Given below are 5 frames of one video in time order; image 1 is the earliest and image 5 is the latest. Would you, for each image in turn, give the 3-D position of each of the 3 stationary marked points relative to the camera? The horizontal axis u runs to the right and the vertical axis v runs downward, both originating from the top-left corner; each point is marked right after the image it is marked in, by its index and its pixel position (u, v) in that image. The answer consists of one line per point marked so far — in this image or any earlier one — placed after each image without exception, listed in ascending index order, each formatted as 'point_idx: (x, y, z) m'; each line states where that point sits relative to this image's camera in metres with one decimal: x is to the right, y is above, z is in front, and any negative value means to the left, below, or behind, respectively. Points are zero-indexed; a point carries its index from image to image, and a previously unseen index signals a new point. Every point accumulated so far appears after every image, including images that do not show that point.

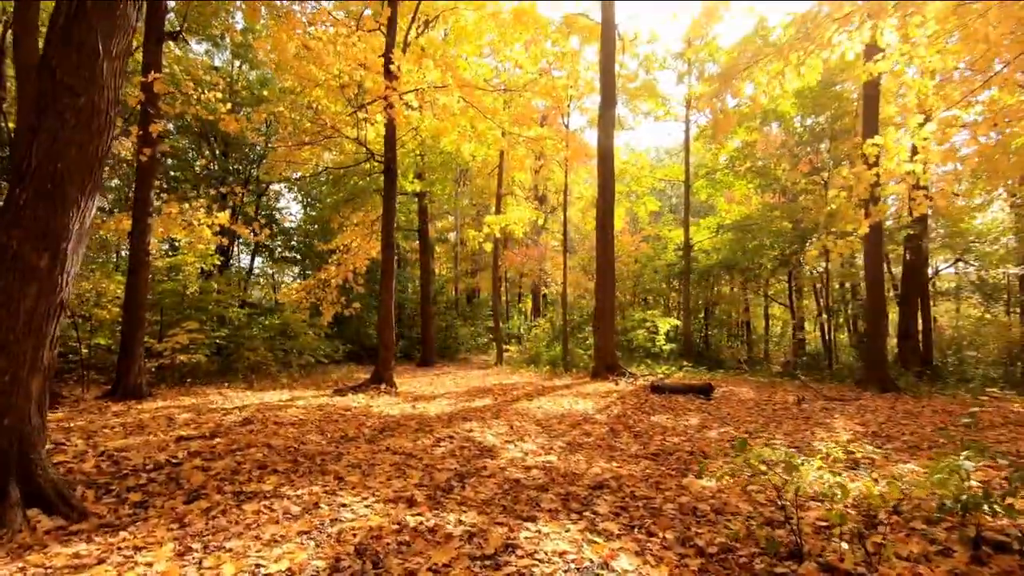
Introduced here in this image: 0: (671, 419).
0: (+2.0, -1.6, +6.1) m
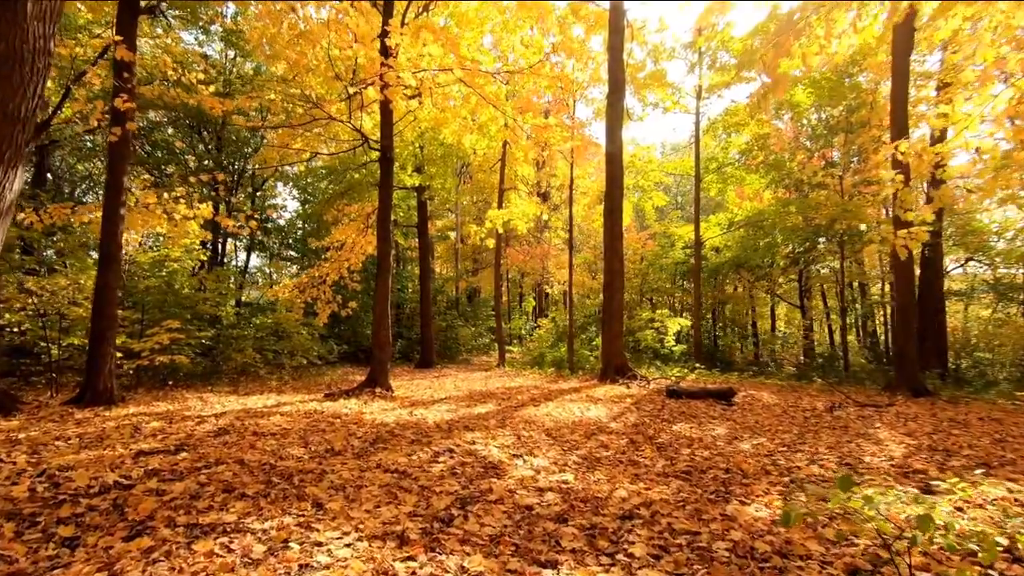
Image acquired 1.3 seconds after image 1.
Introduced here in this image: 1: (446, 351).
0: (+2.1, -1.6, +5.5) m
1: (-2.3, -2.3, +17.3) m
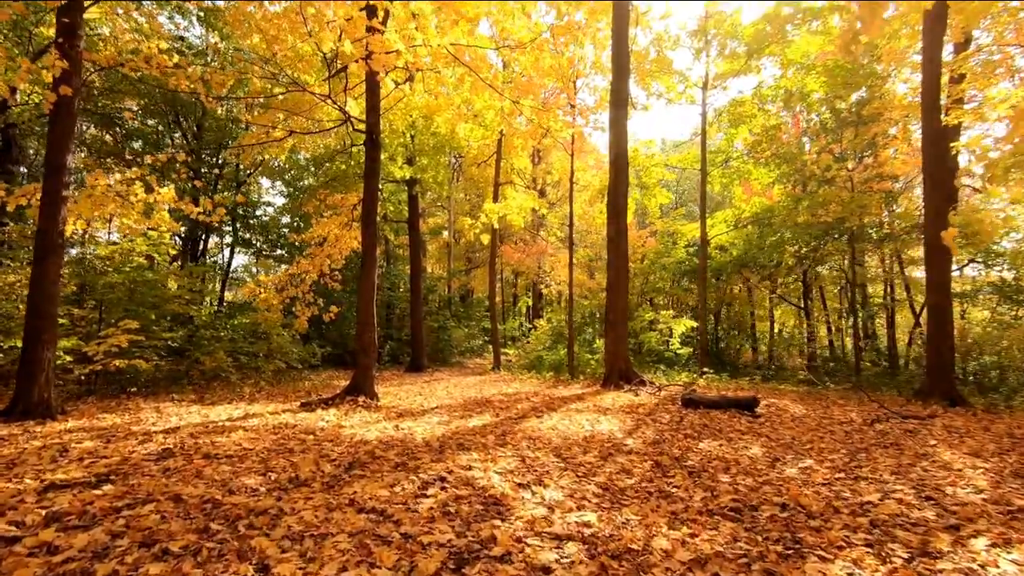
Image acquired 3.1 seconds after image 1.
0: (+2.1, -1.6, +4.7) m
1: (-2.5, -2.2, +16.5) m
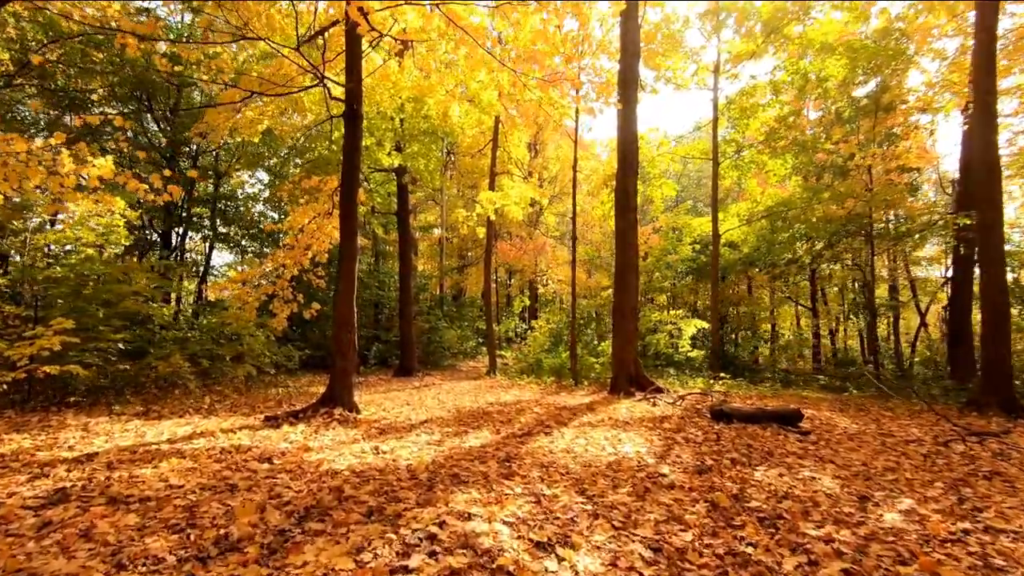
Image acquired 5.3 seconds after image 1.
0: (+2.1, -1.5, +3.8) m
1: (-2.6, -2.2, +15.5) m
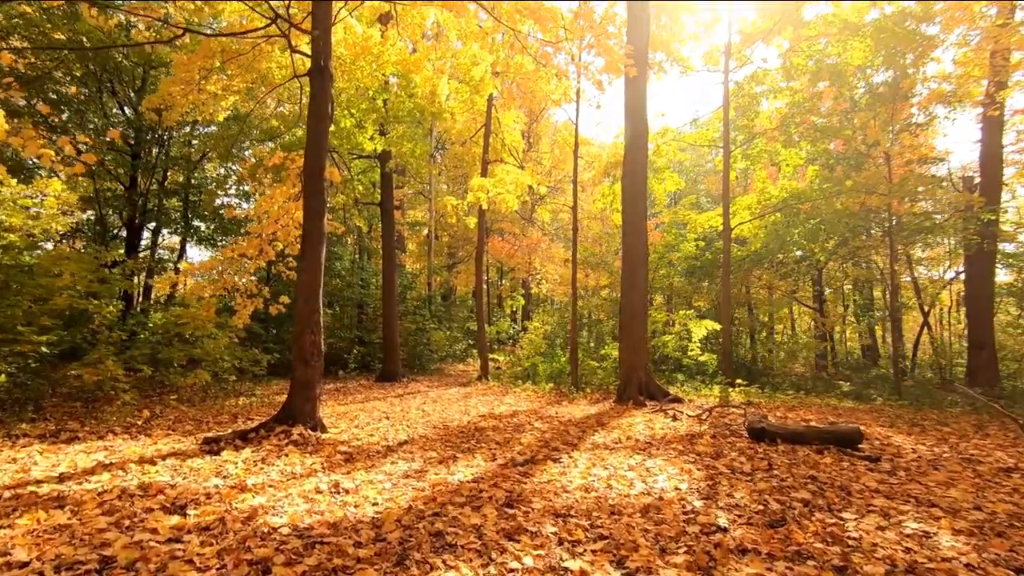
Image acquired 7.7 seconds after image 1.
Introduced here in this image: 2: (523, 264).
0: (+2.2, -1.4, +2.7) m
1: (-2.8, -2.1, +14.3) m
2: (+0.4, +0.8, +15.9) m
